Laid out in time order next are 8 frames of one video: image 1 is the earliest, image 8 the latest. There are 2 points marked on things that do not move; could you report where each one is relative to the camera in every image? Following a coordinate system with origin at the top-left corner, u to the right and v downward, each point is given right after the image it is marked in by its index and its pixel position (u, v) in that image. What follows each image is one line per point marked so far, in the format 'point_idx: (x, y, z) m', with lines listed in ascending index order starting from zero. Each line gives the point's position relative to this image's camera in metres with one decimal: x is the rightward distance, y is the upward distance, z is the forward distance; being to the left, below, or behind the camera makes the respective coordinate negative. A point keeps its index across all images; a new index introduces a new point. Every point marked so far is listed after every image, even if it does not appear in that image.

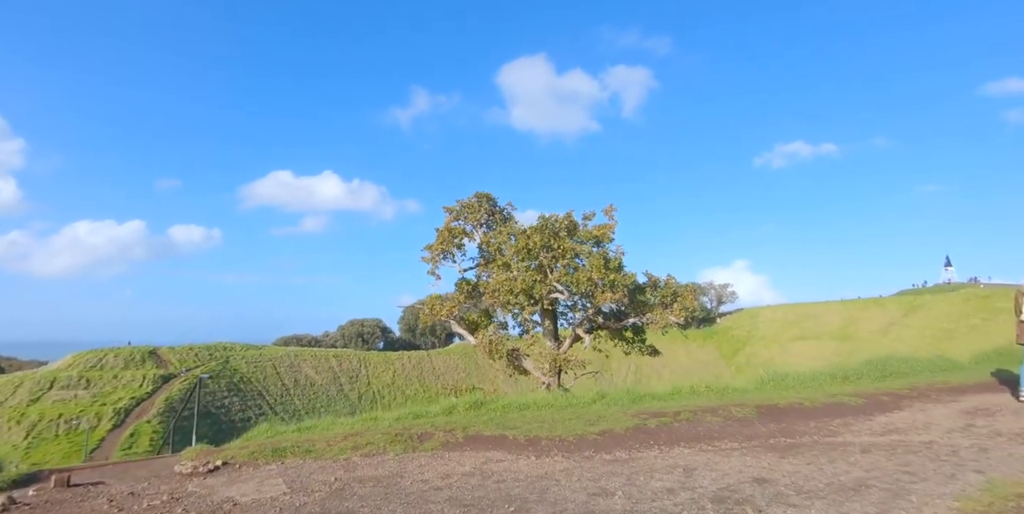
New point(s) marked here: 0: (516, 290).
0: (+0.2, -1.1, +18.6) m
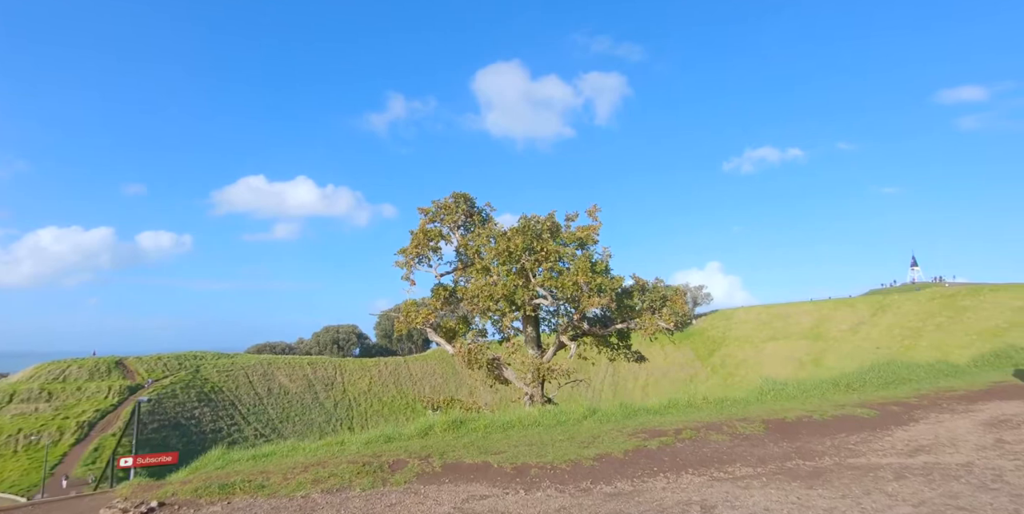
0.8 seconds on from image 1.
0: (-0.5, -1.2, +18.2) m
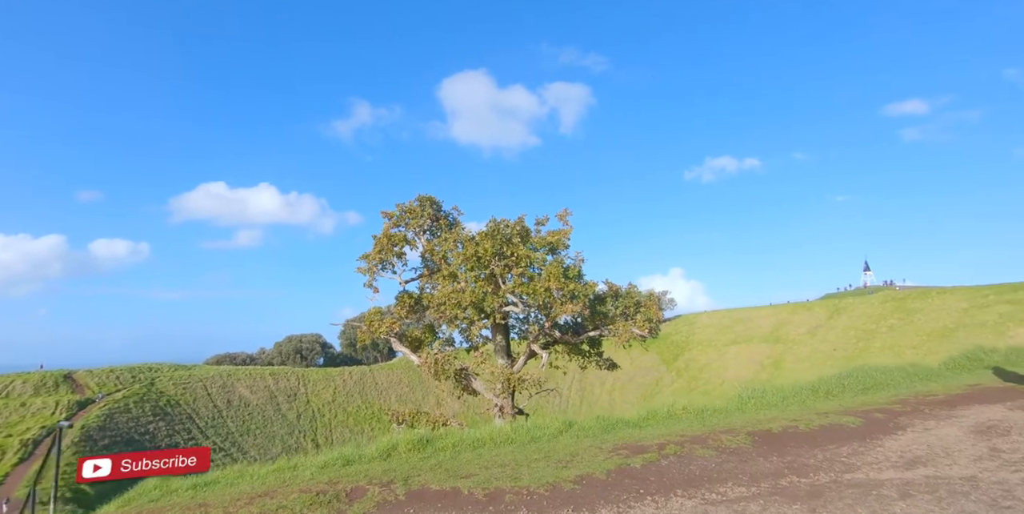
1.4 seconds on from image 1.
0: (-1.5, -1.4, +17.9) m
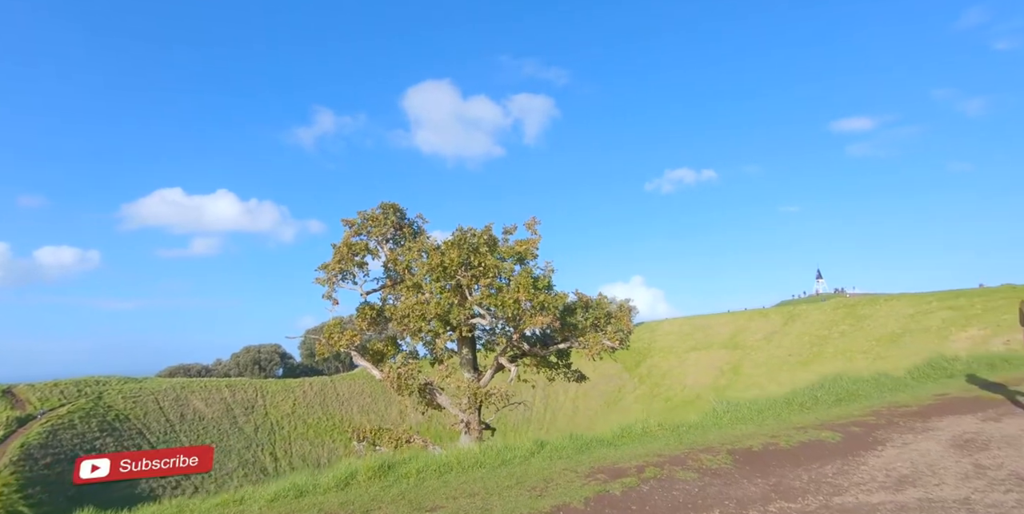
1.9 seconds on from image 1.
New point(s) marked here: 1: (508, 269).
0: (-2.5, -1.7, +17.5) m
1: (-0.1, -0.2, +17.9) m
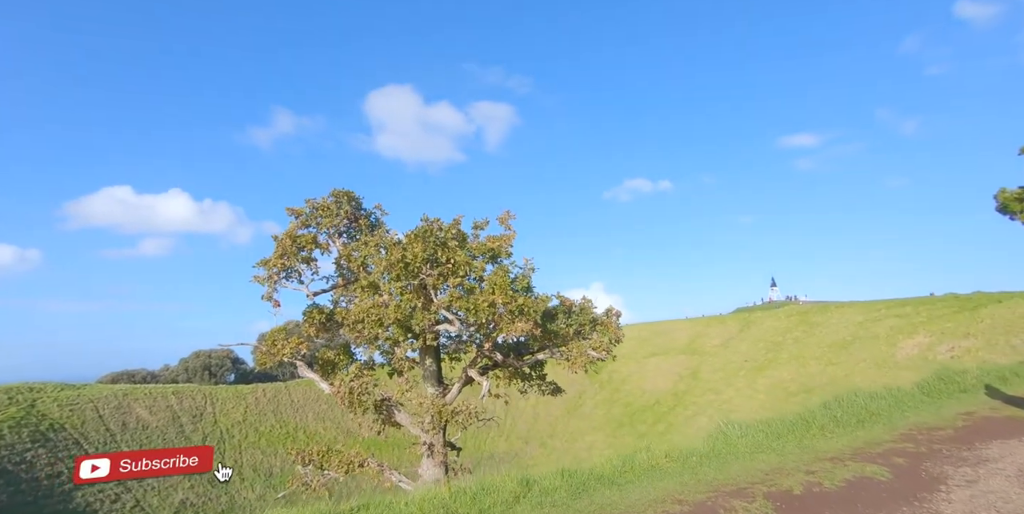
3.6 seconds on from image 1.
0: (-3.6, -1.7, +16.6) m
1: (-1.1, -0.3, +17.1) m
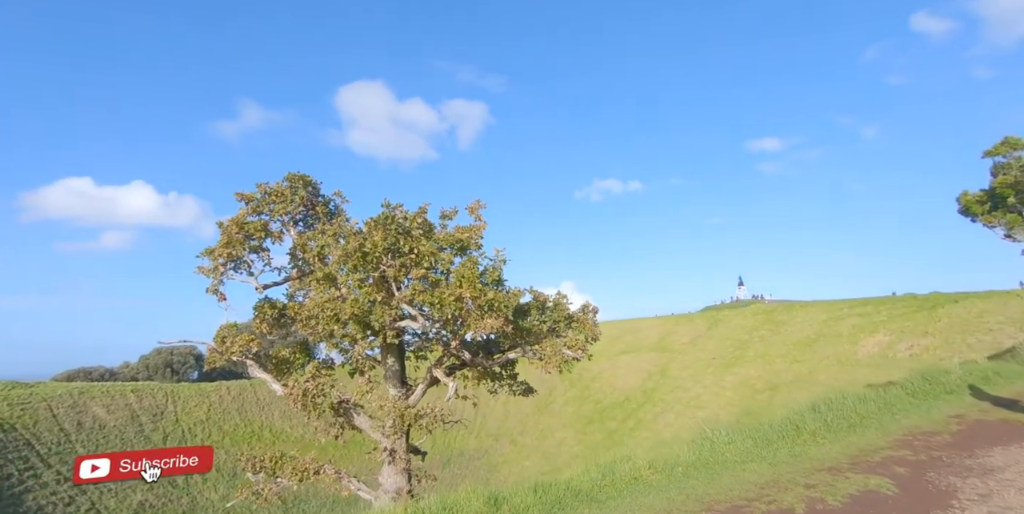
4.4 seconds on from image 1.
0: (-4.4, -1.5, +16.0) m
1: (-2.0, -0.2, +16.7) m
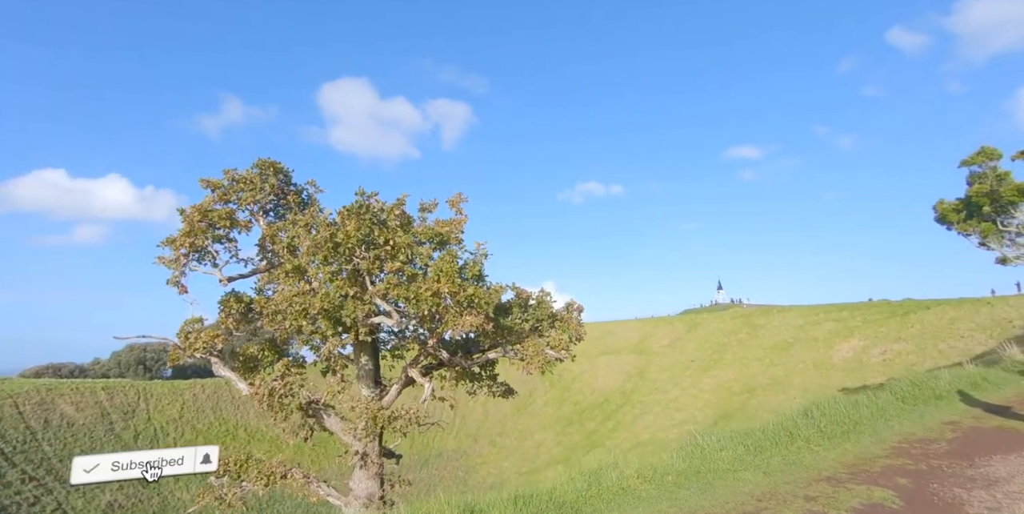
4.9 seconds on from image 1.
0: (-4.9, -1.4, +15.7) m
1: (-2.5, -0.1, +16.4) m
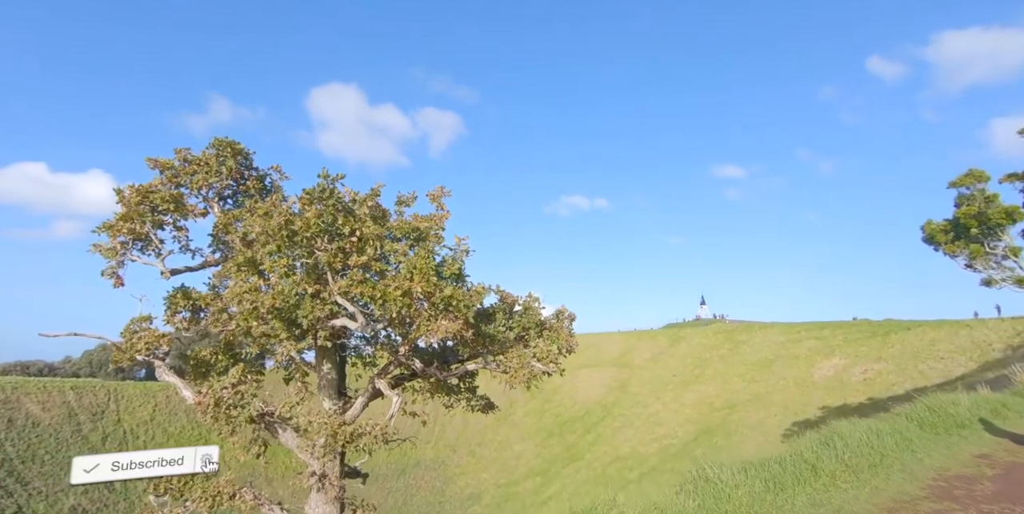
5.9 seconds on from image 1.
0: (-5.3, -1.5, +15.0) m
1: (-2.9, -0.2, +15.8) m
